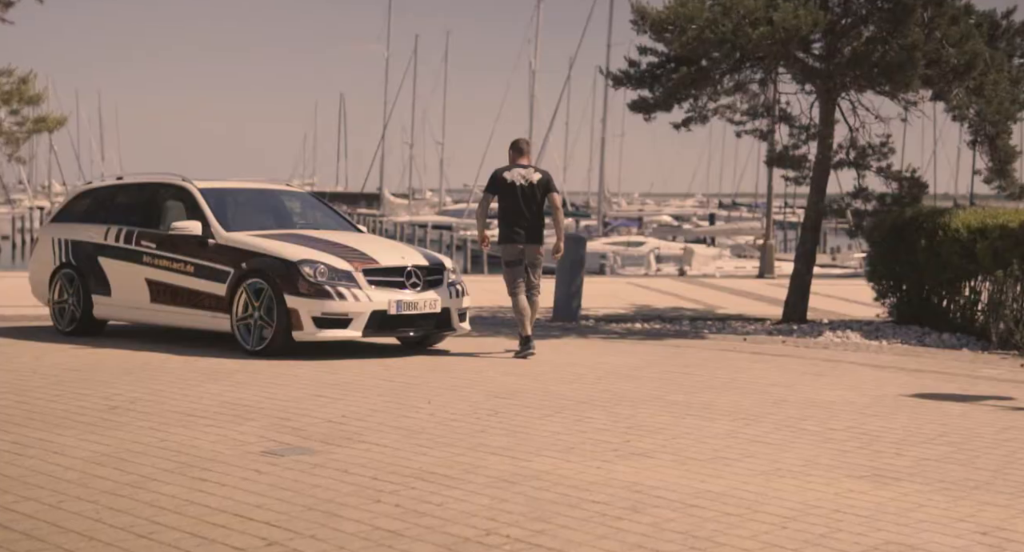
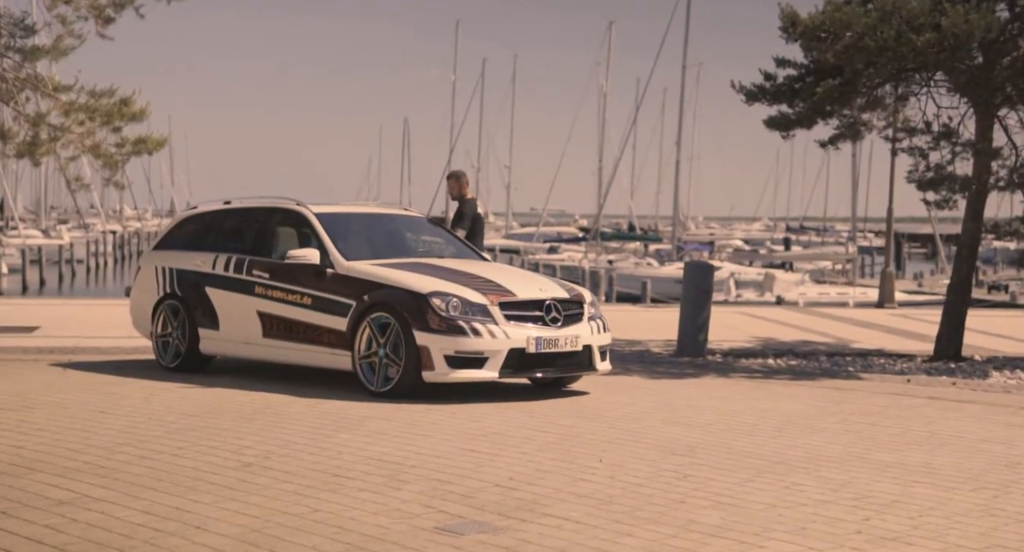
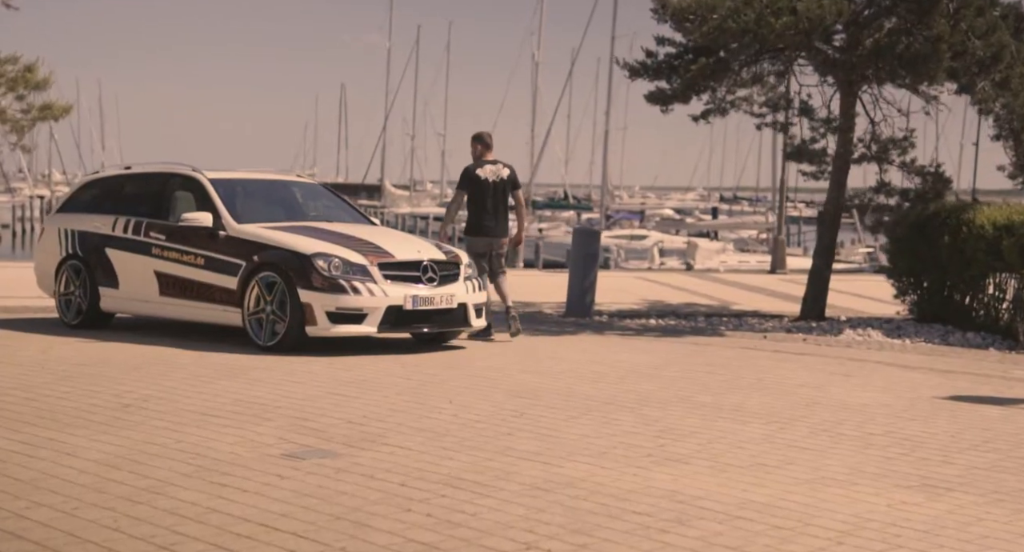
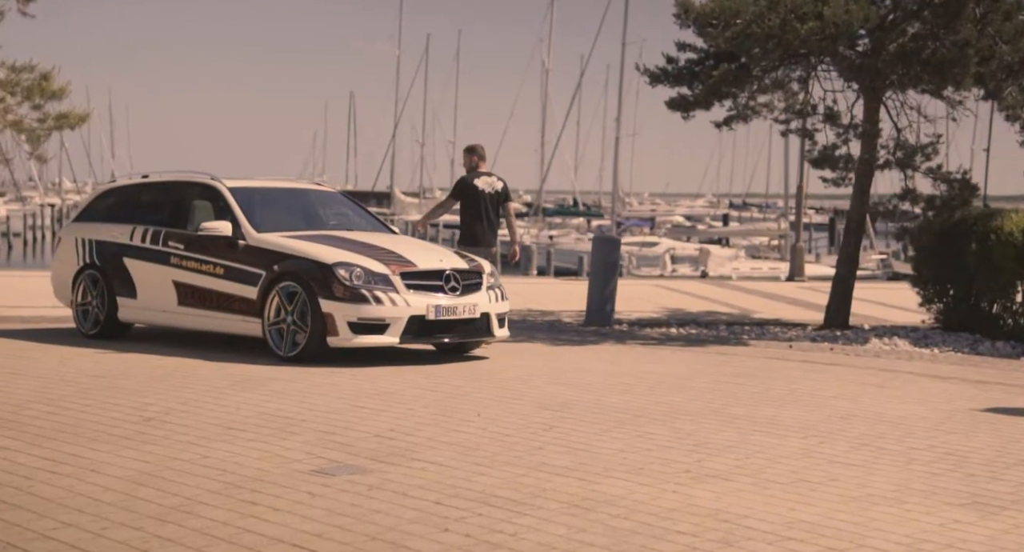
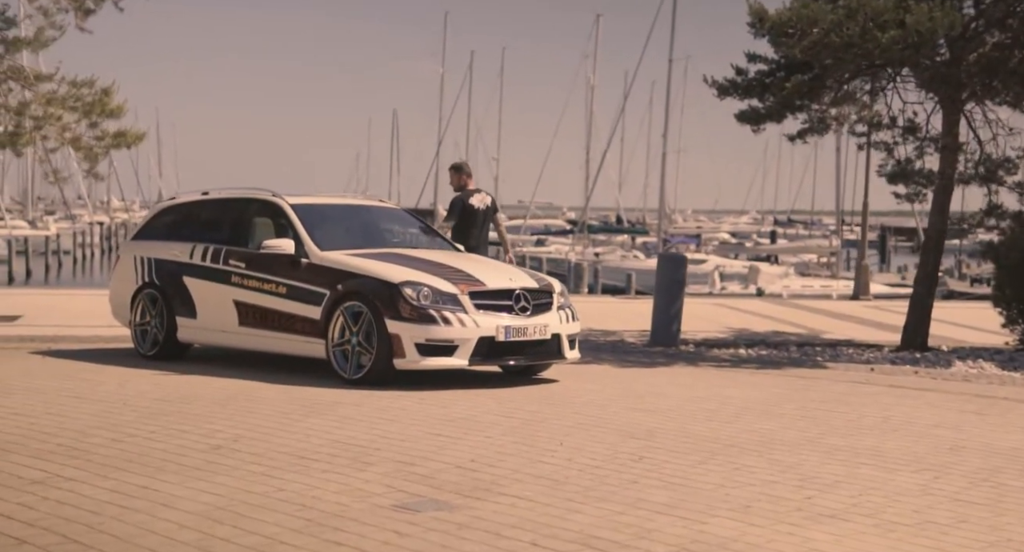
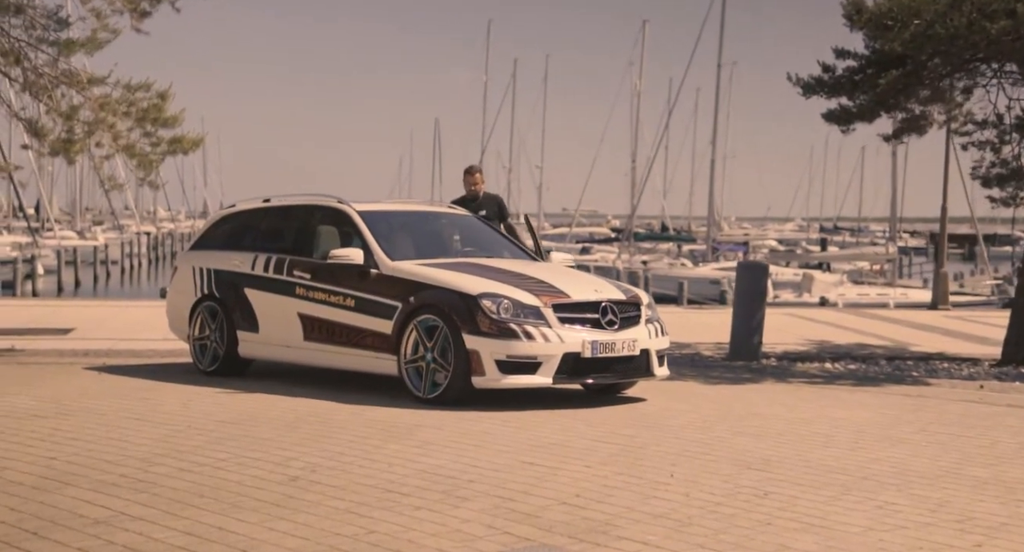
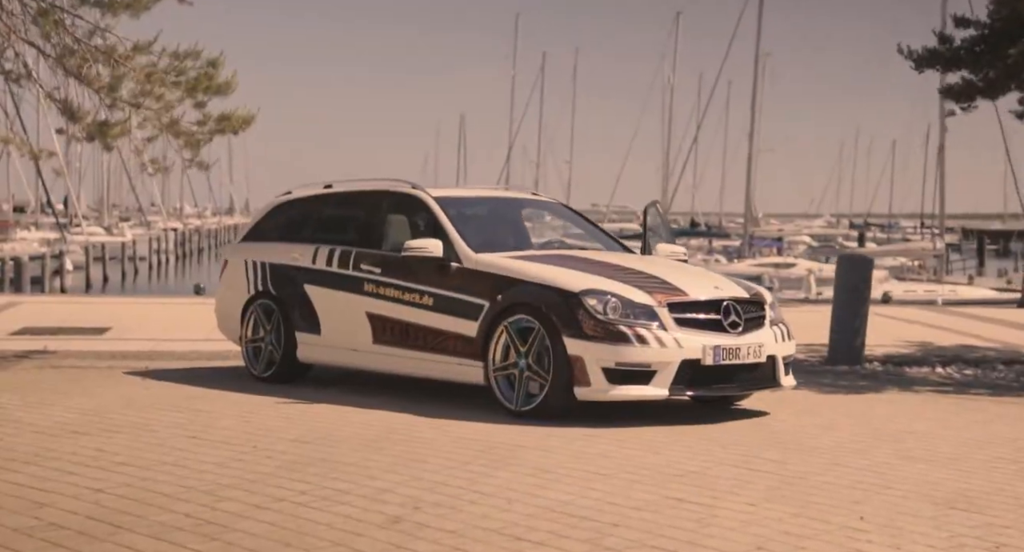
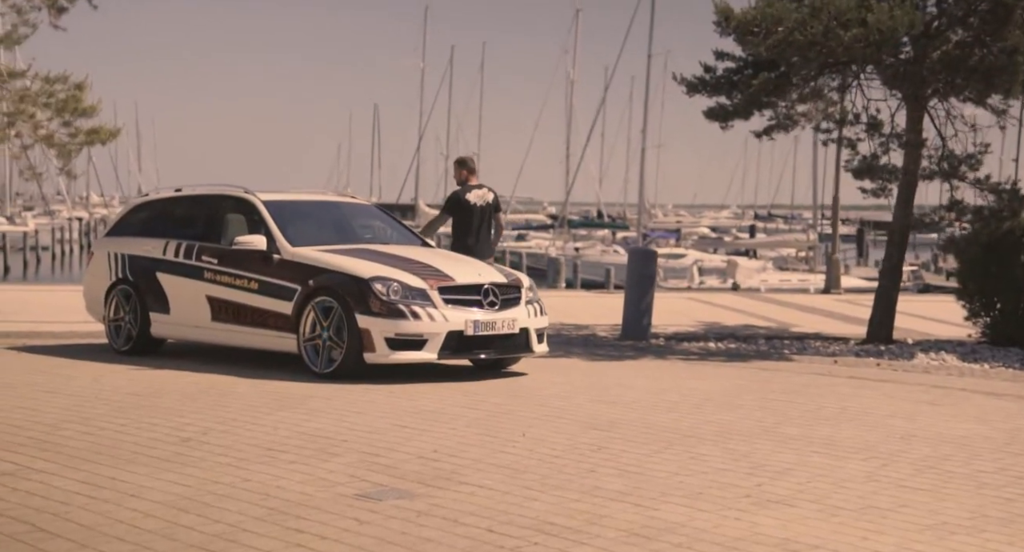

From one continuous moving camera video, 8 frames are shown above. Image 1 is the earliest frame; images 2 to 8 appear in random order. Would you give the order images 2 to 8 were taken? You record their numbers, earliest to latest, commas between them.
3, 4, 8, 5, 2, 6, 7
